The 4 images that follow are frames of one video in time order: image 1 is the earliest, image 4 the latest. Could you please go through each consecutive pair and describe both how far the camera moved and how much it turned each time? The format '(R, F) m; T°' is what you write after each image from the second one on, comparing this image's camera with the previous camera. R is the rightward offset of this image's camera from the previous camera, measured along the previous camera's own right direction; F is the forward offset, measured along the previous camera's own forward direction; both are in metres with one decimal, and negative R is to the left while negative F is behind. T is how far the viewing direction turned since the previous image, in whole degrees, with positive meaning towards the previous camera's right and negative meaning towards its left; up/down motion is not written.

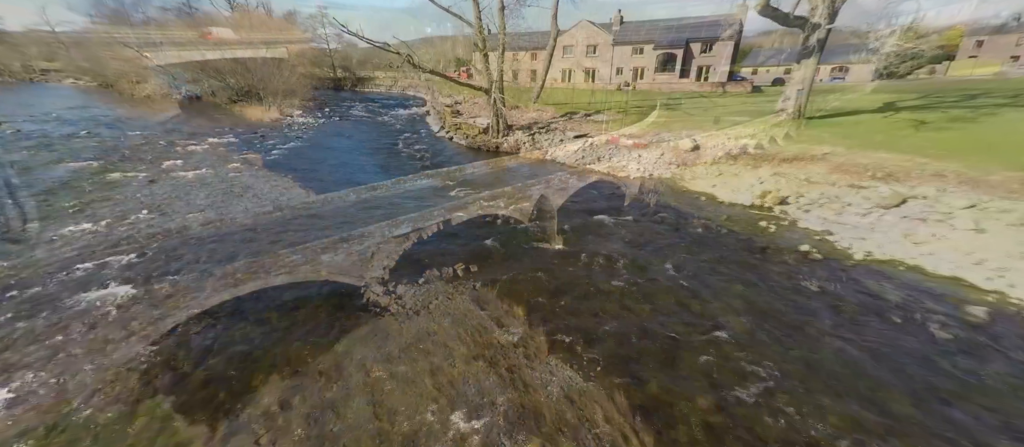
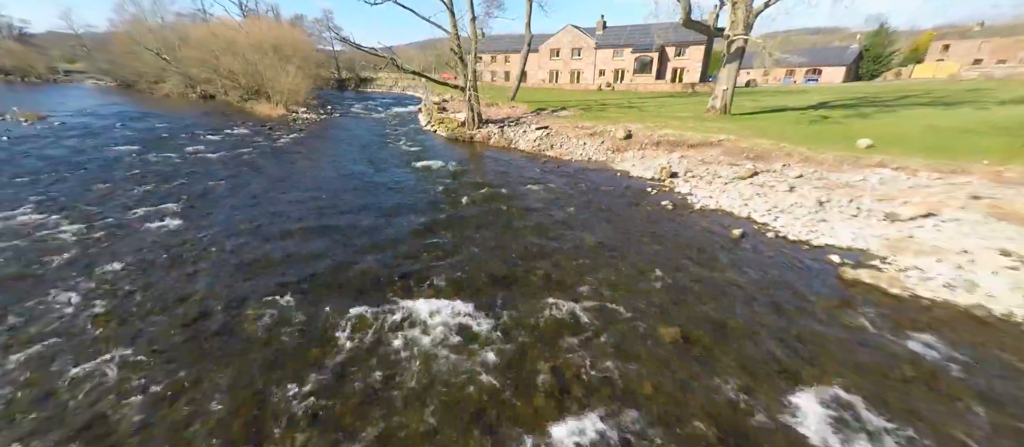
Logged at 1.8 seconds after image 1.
(+2.2, -3.2) m; -1°
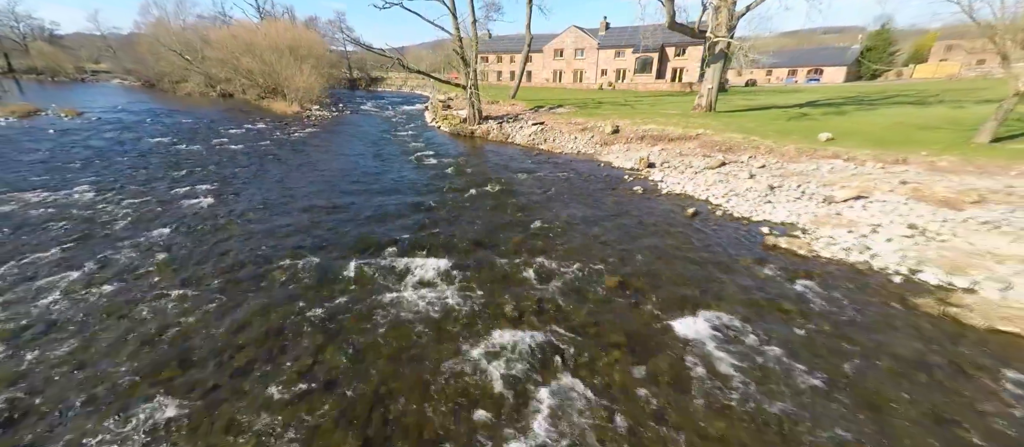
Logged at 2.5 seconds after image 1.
(+0.8, -1.5) m; -1°
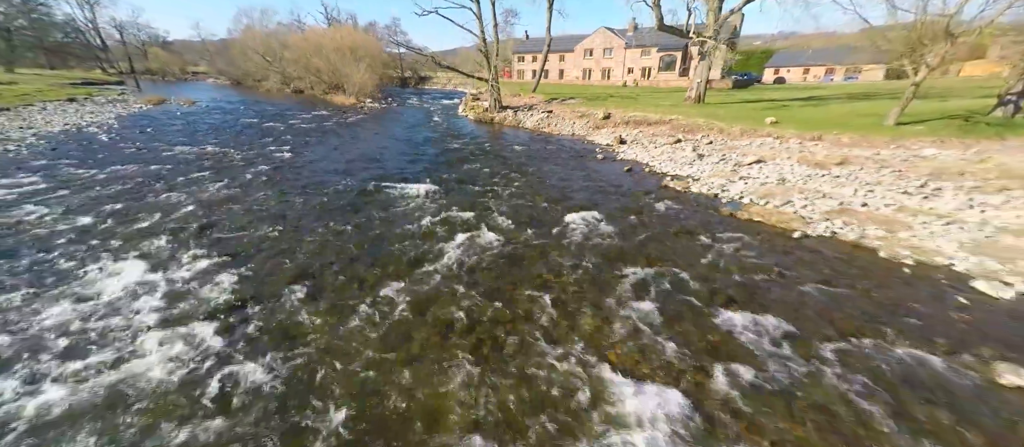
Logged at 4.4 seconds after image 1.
(+2.5, -3.9) m; -7°
